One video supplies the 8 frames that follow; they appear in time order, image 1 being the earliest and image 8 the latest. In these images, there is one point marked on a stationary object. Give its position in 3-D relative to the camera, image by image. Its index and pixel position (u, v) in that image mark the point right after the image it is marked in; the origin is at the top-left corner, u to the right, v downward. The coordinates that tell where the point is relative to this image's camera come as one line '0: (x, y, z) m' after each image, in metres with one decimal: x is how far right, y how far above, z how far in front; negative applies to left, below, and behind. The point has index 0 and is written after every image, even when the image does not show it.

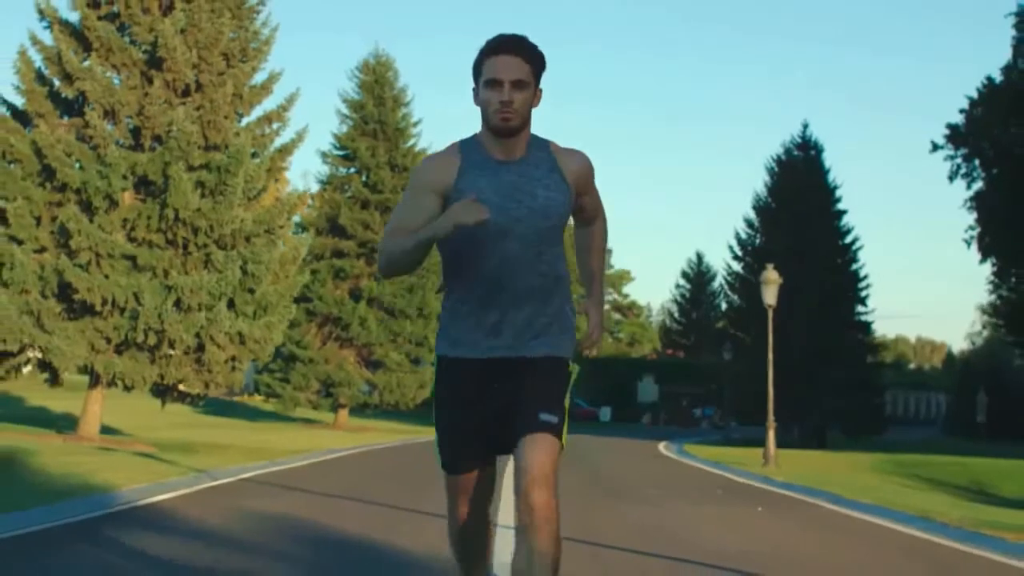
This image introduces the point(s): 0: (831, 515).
0: (+3.8, -2.7, +16.4) m
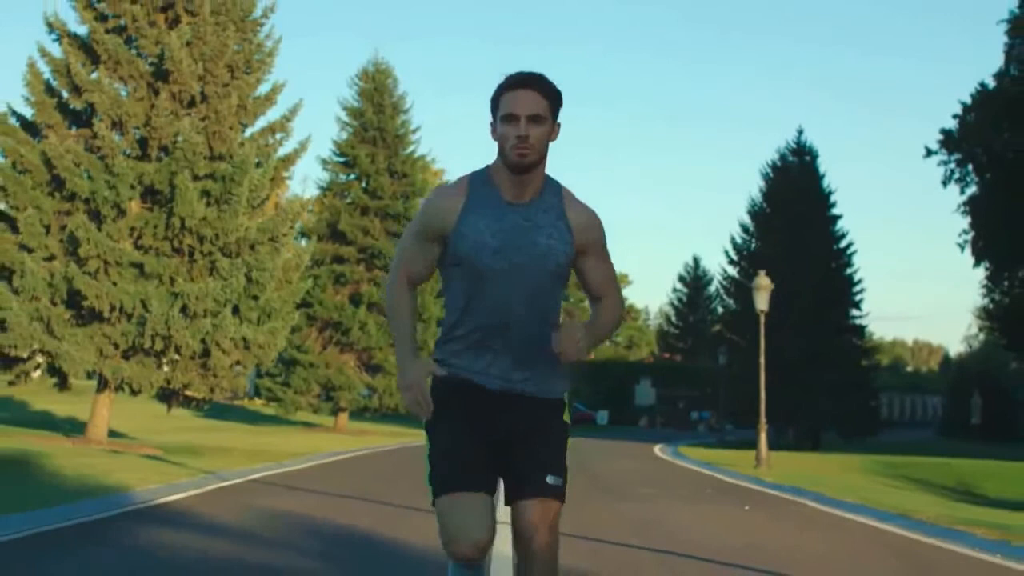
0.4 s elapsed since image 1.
0: (+3.8, -2.8, +17.1) m
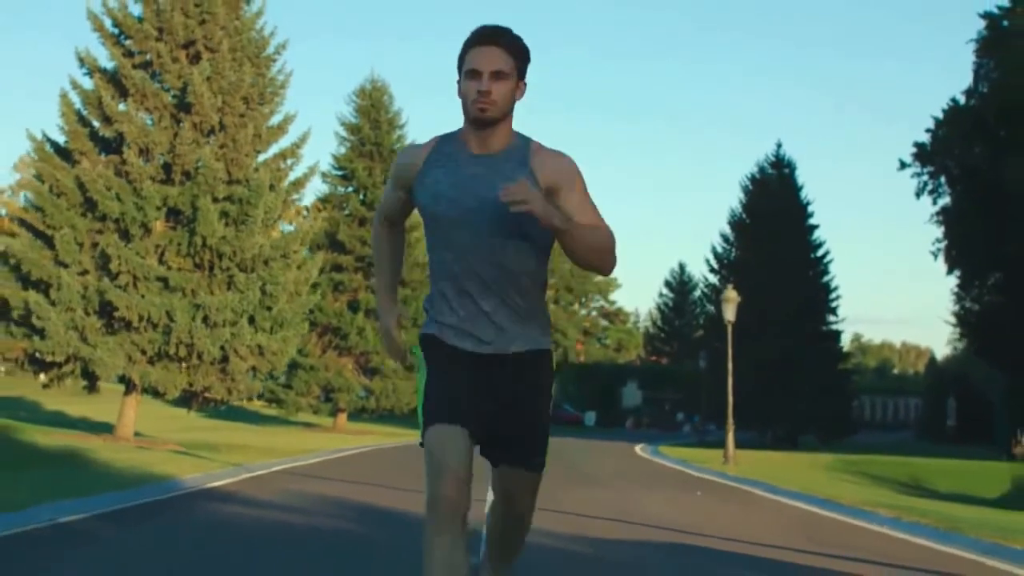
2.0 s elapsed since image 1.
0: (+3.6, -3.1, +20.0) m
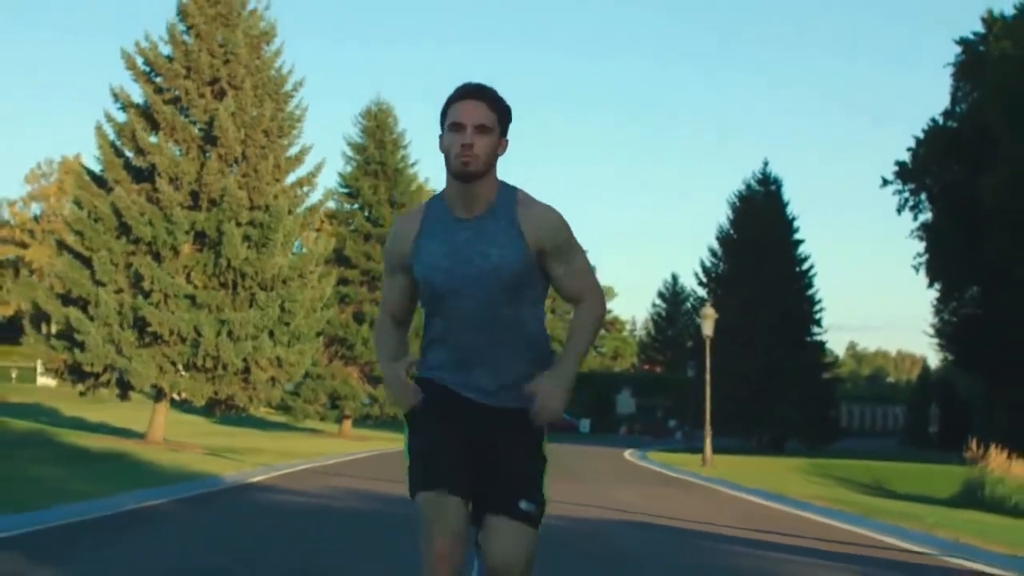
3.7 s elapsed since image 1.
0: (+3.5, -3.5, +23.1) m
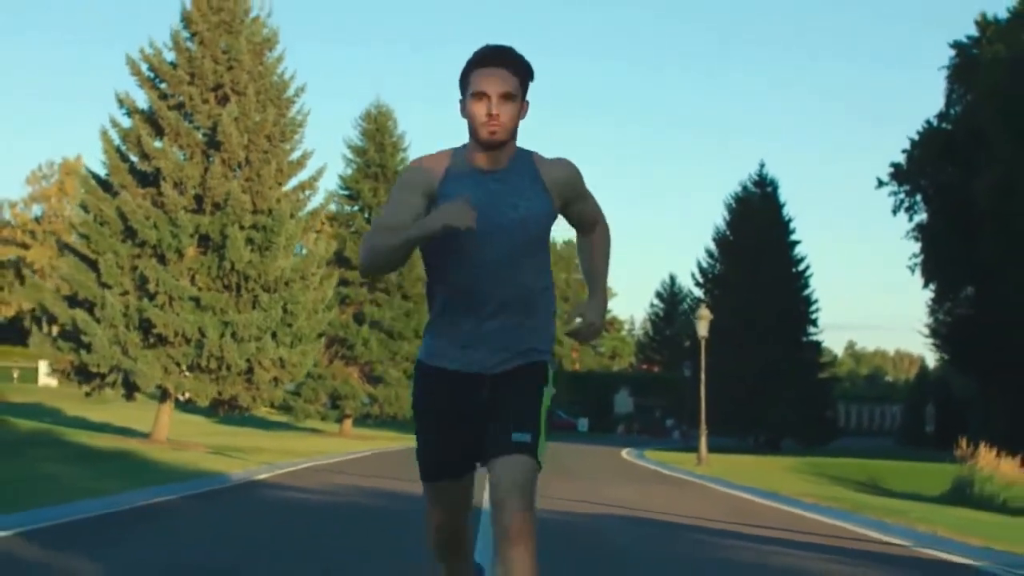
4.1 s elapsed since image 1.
0: (+3.5, -3.5, +23.7) m
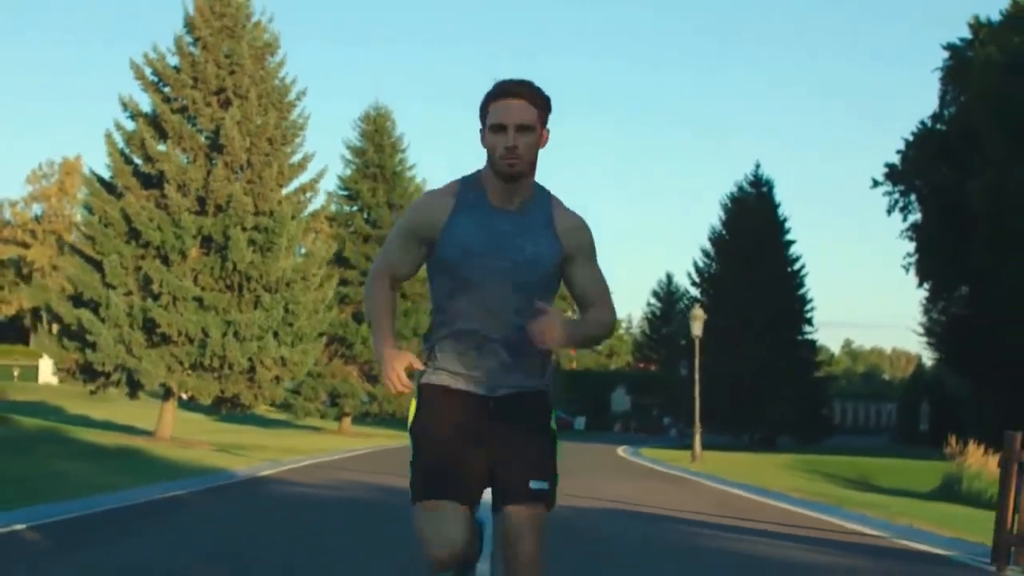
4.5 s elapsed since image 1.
0: (+3.5, -3.5, +24.4) m
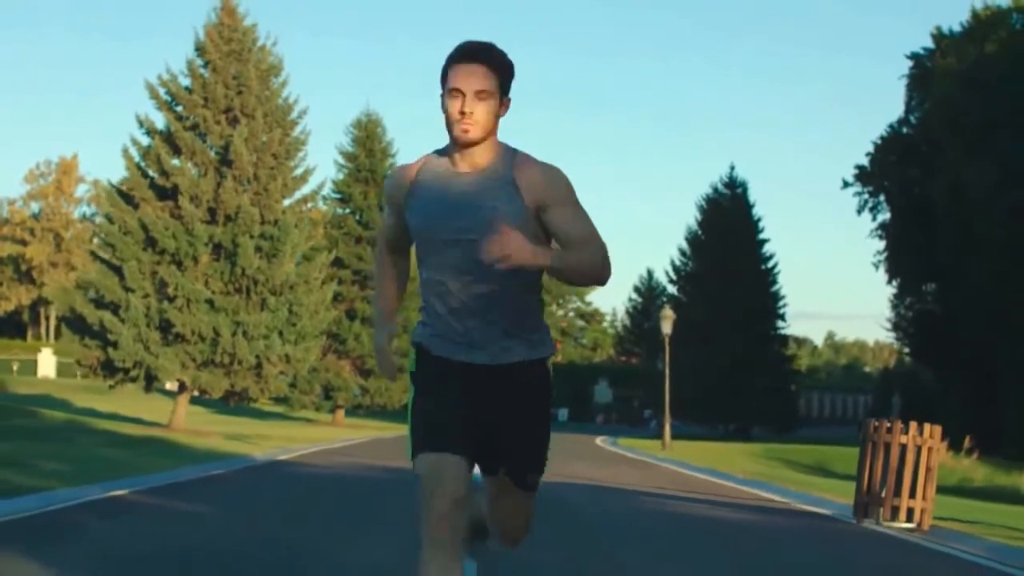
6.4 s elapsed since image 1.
0: (+3.1, -3.7, +27.7) m
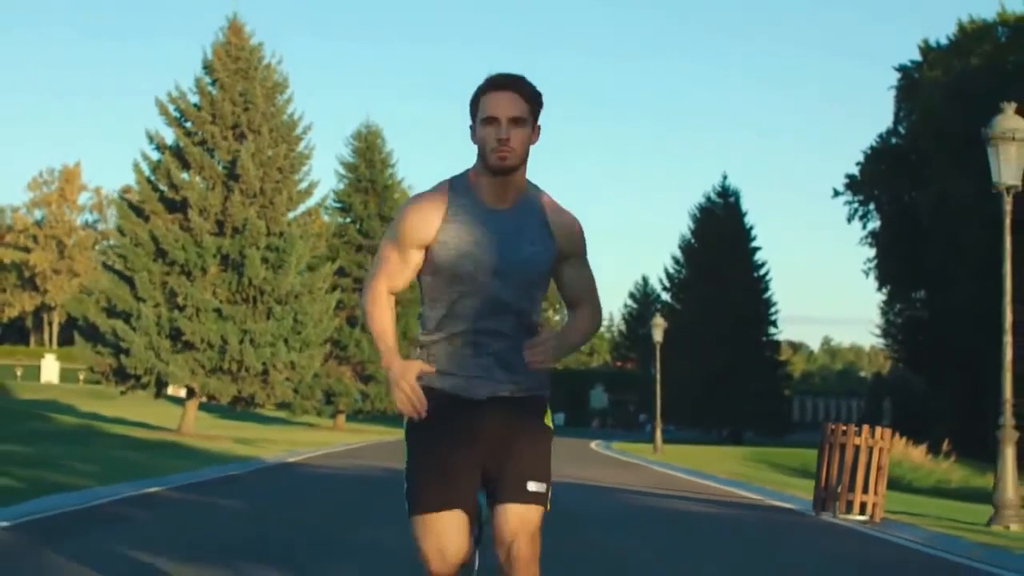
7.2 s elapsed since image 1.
0: (+3.1, -3.9, +29.2) m
